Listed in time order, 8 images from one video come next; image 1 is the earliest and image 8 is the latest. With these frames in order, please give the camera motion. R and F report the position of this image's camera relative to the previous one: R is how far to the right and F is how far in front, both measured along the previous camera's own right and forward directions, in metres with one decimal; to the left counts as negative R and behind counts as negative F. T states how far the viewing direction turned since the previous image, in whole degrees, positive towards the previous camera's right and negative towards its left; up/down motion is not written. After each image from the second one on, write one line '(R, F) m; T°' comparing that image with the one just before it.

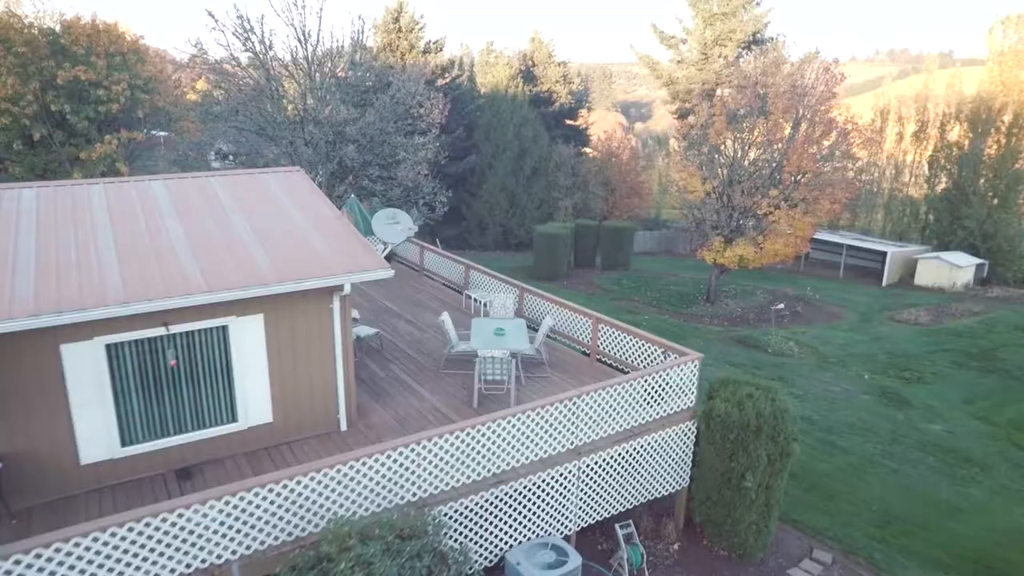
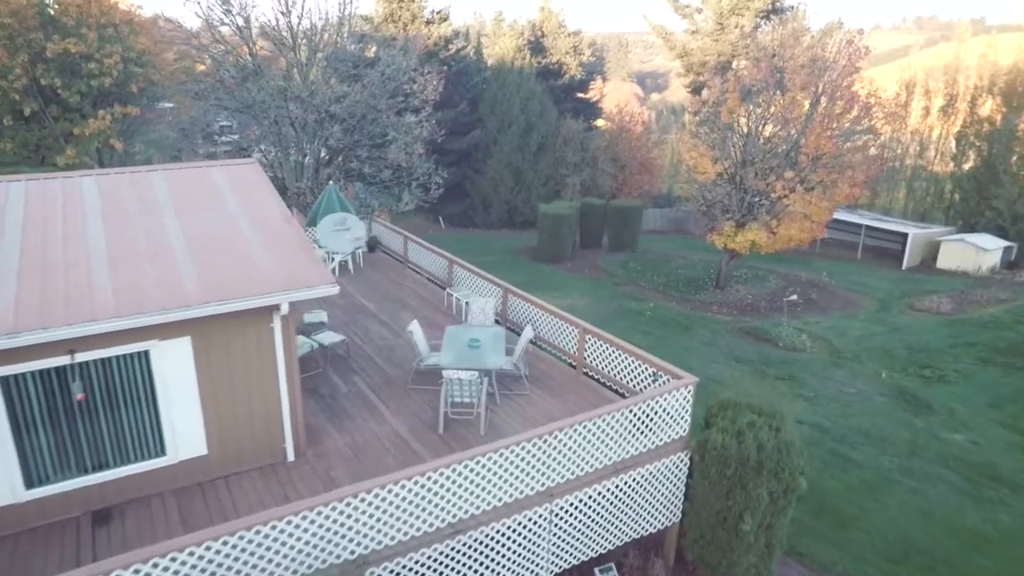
(+0.5, +1.0) m; -1°
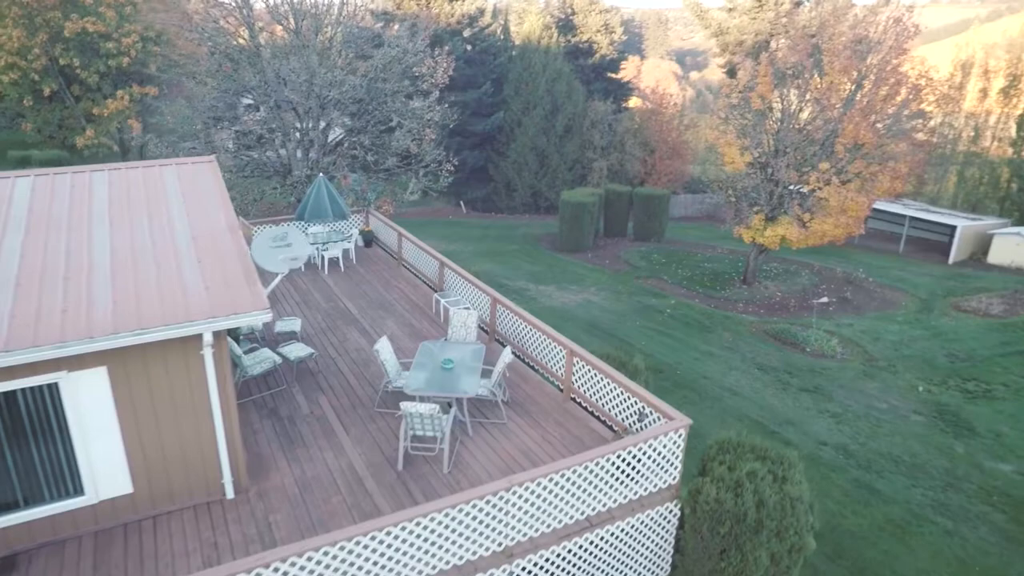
(+0.7, +0.9) m; -3°
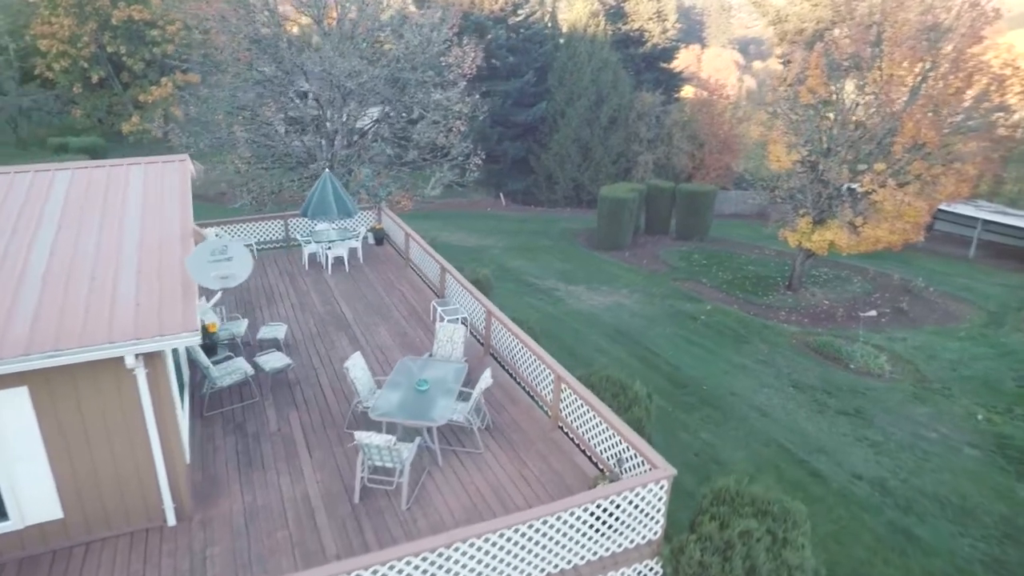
(+0.7, +0.7) m; -5°
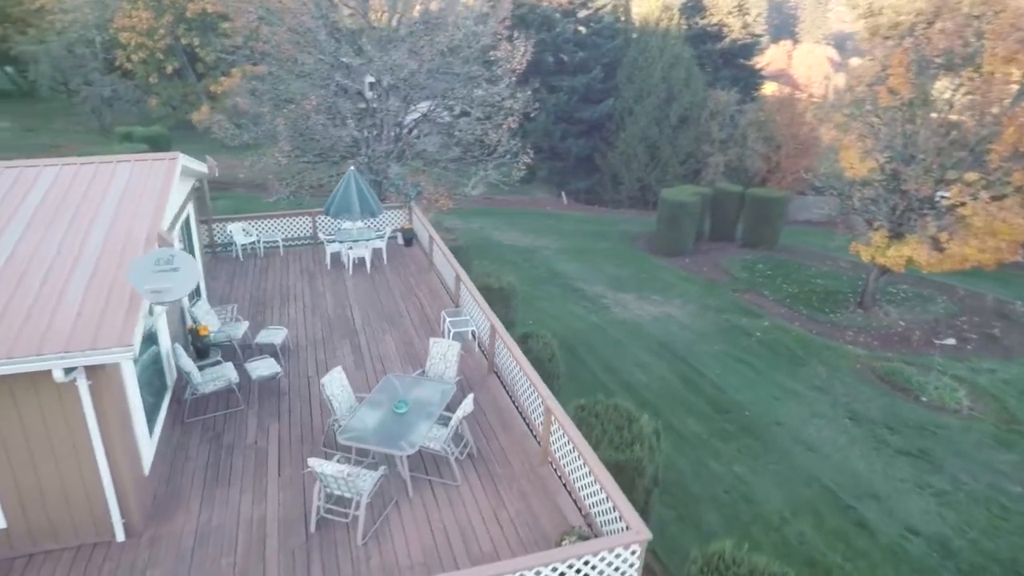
(+0.8, +0.7) m; -6°
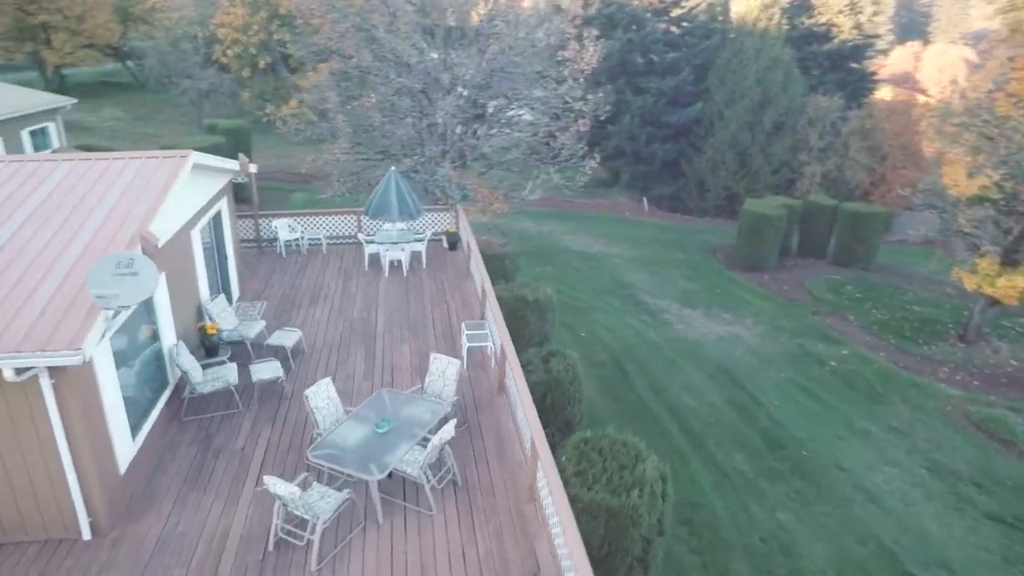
(+0.9, +0.6) m; -8°
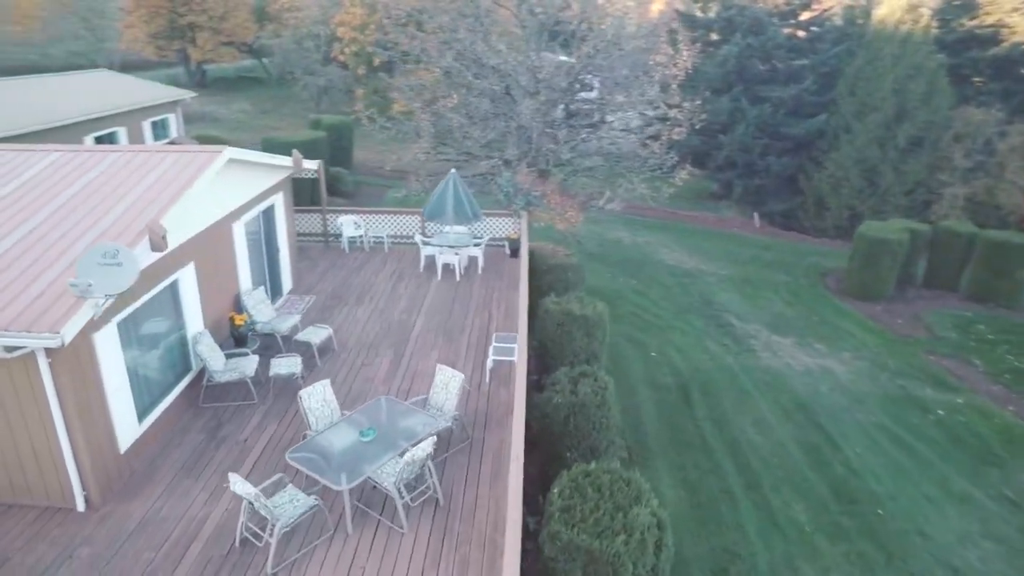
(+1.1, +0.5) m; -10°
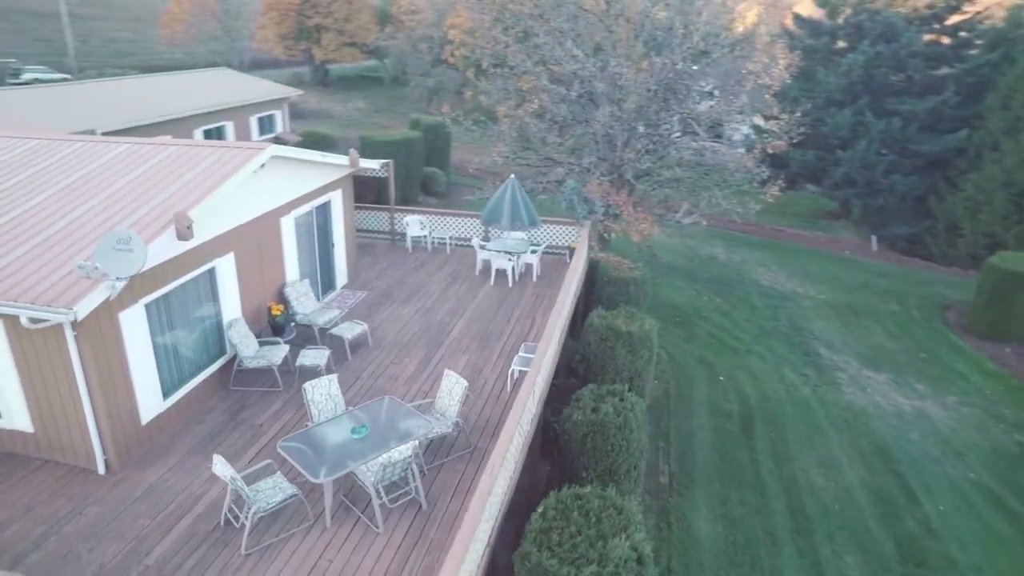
(+1.1, +0.2) m; -10°
